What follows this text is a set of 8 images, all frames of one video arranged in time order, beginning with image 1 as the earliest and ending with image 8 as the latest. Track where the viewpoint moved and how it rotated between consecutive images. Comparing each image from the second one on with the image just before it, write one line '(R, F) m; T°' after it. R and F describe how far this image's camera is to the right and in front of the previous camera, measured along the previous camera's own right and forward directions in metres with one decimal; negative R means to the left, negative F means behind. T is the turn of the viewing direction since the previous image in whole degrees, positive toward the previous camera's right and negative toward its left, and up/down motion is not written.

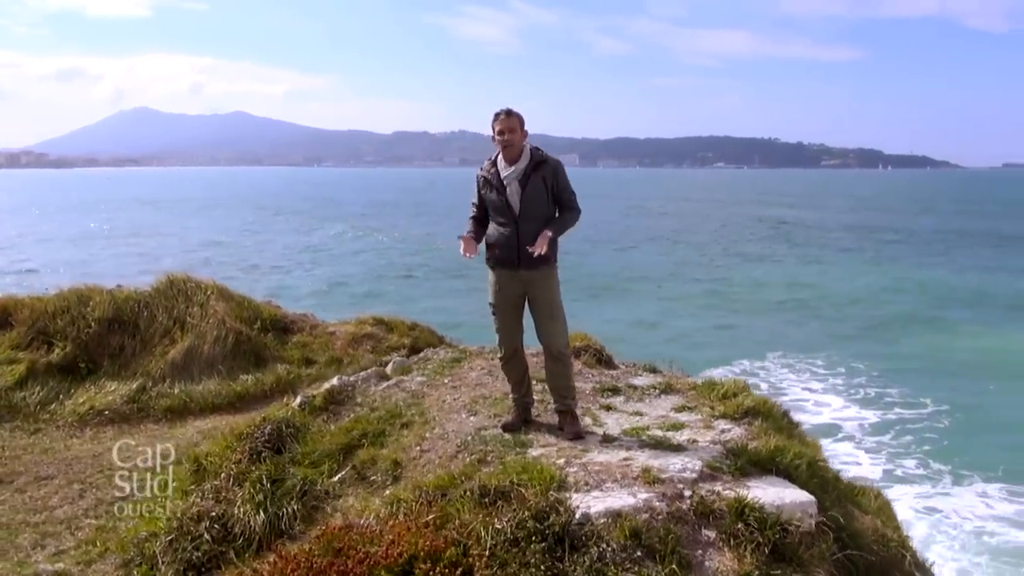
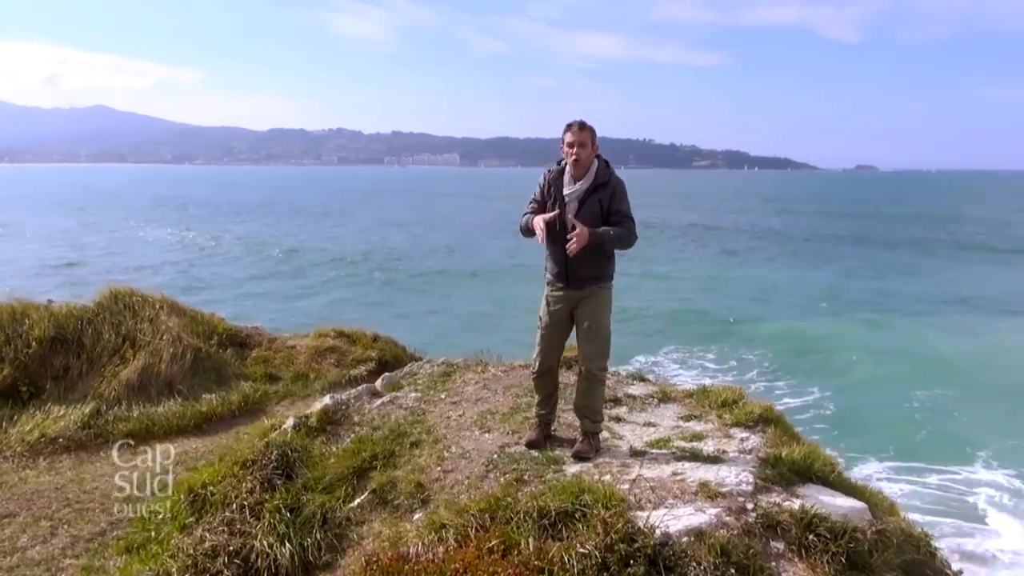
(-0.7, +0.1) m; +8°
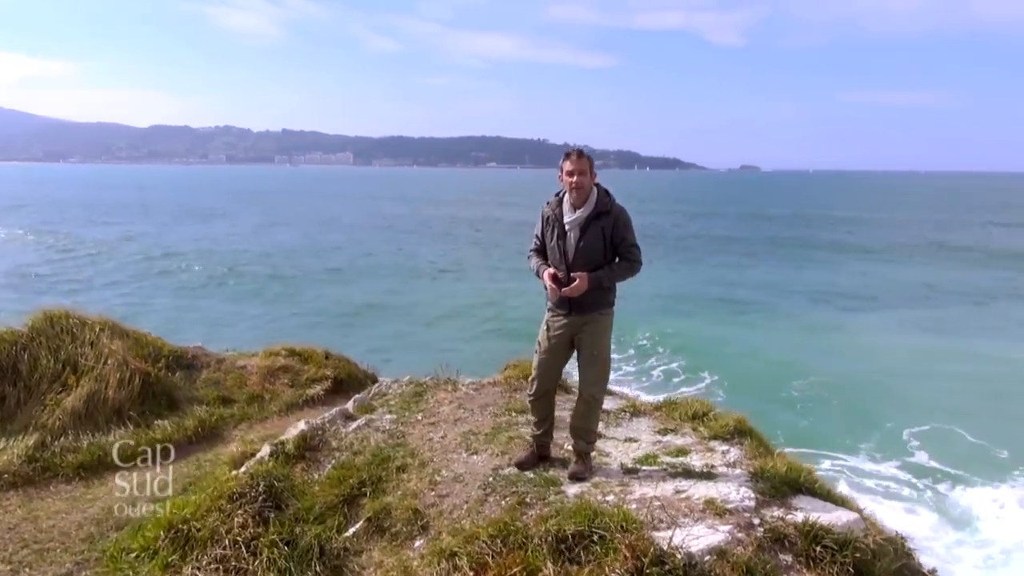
(-0.4, 0.0) m; +7°
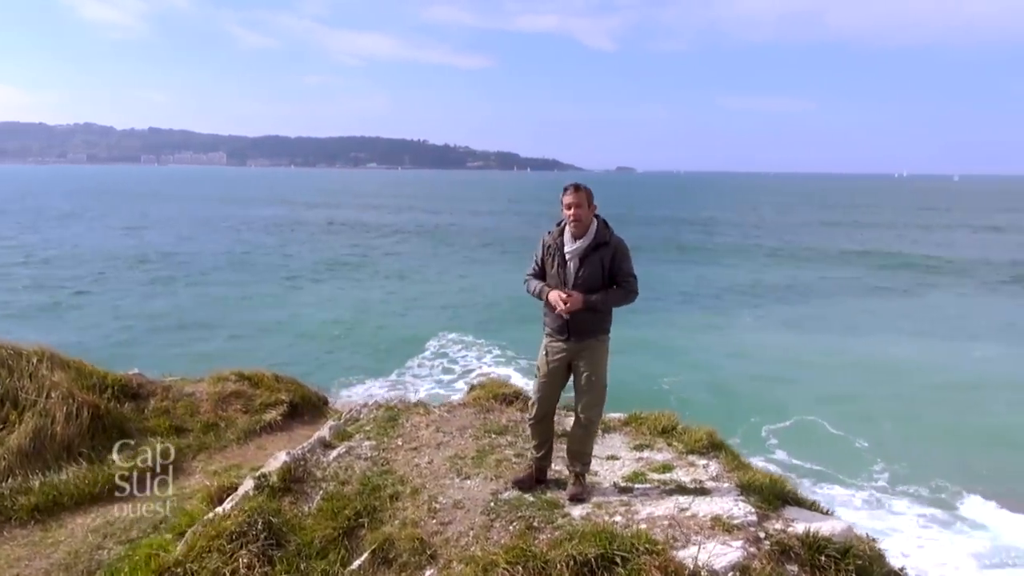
(-0.5, -0.1) m; +8°
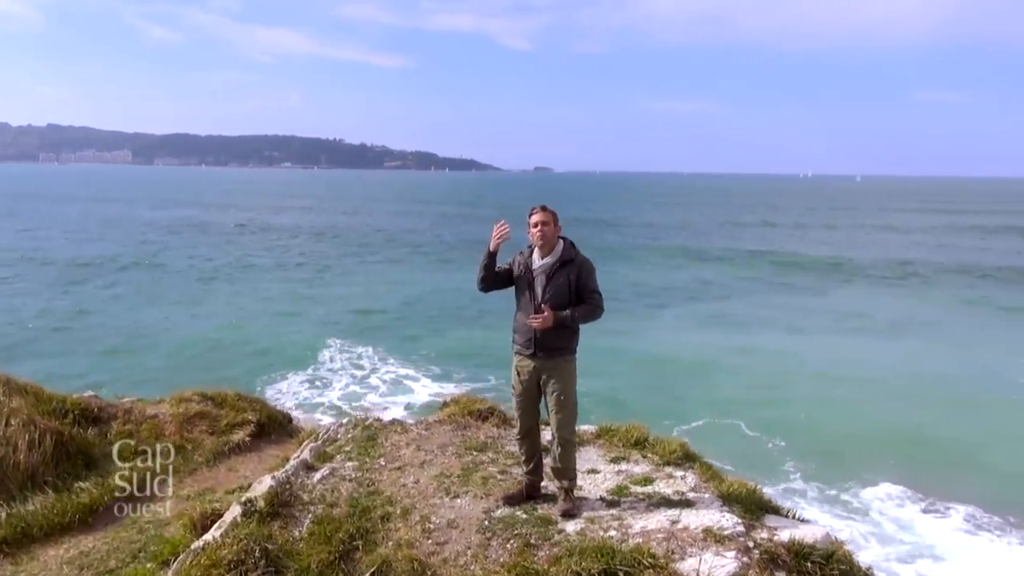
(-0.4, -0.1) m; +5°
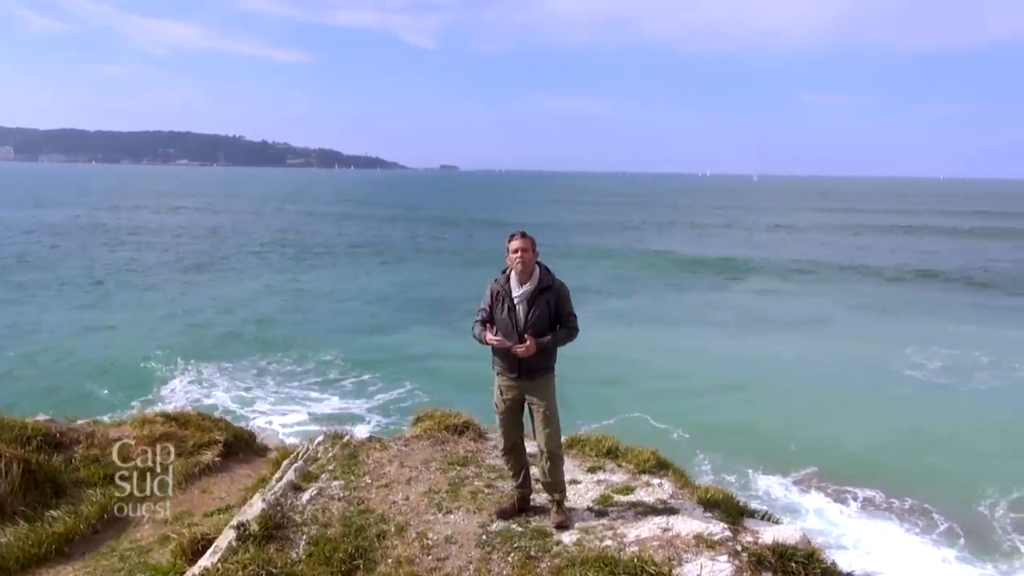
(-0.4, -0.1) m; +6°
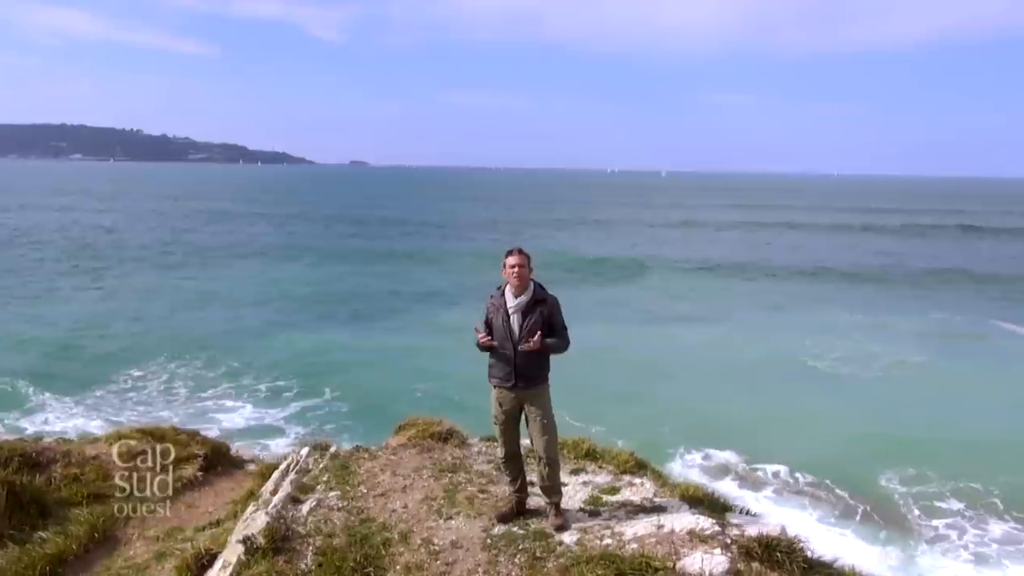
(-0.5, -0.2) m; +6°
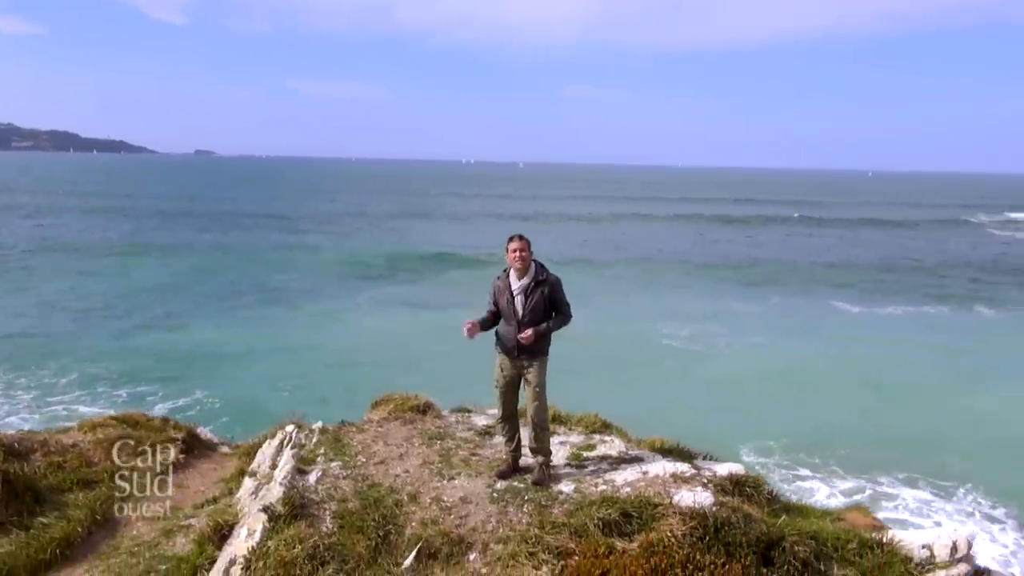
(-0.8, -0.4) m; +9°
